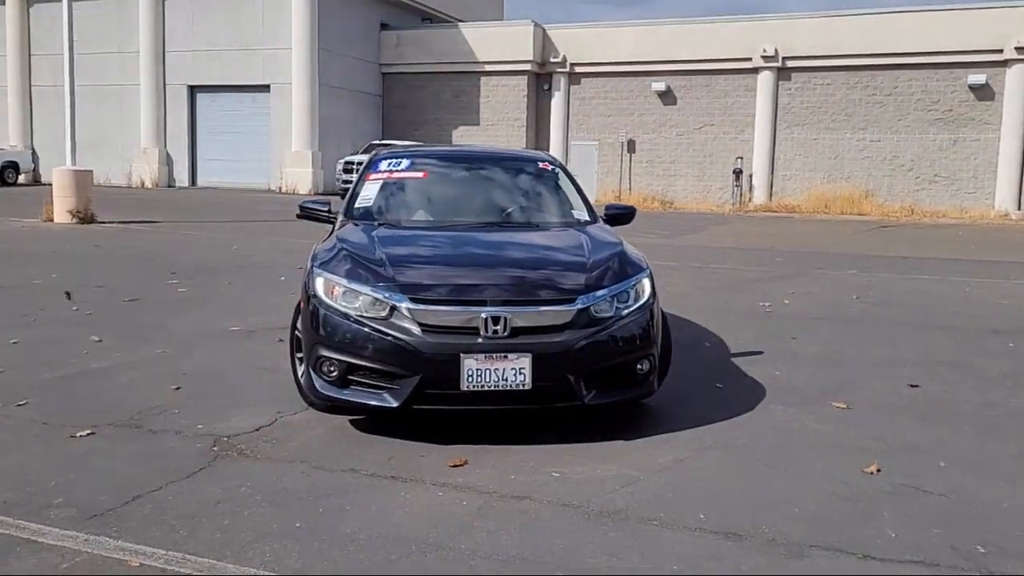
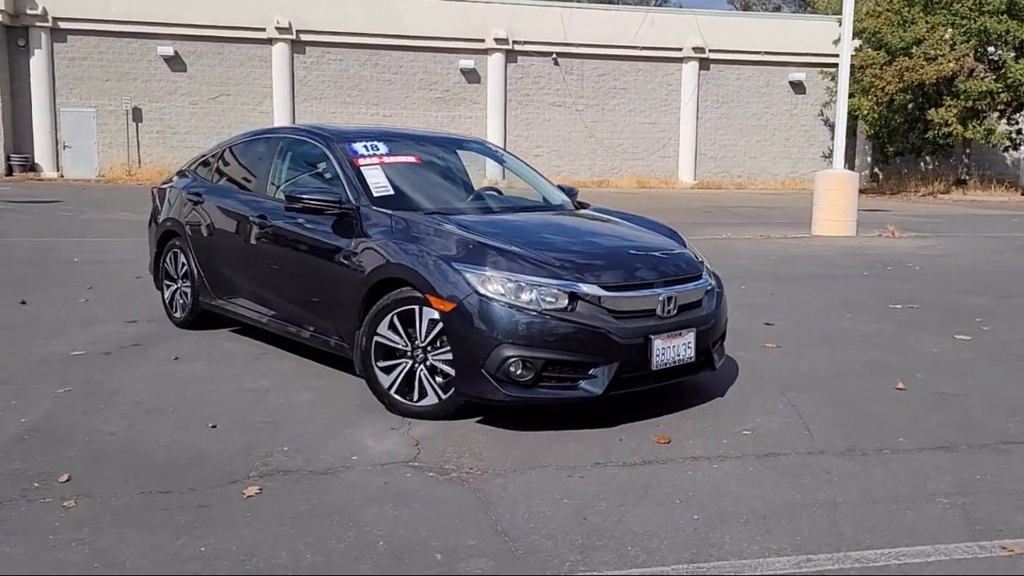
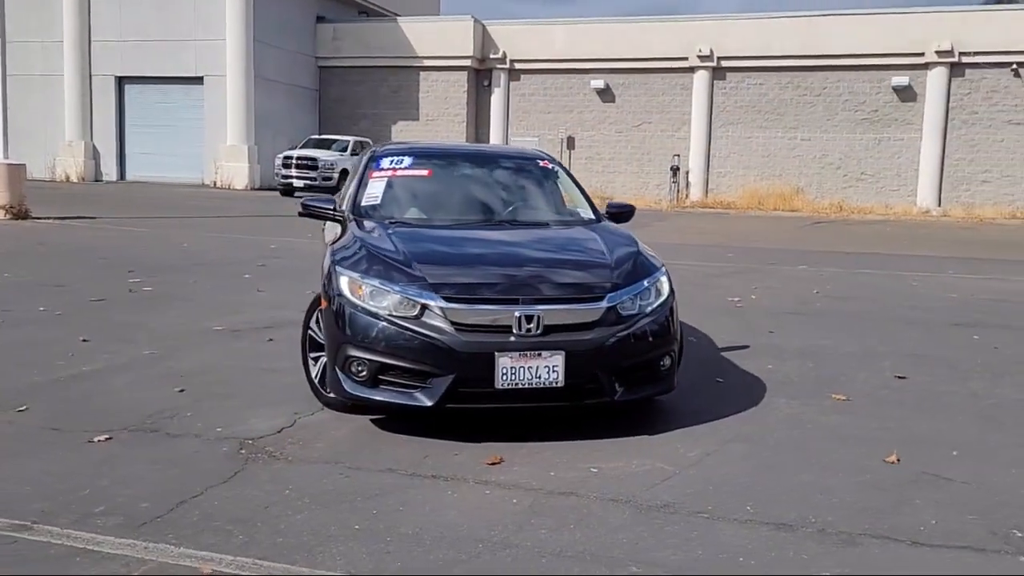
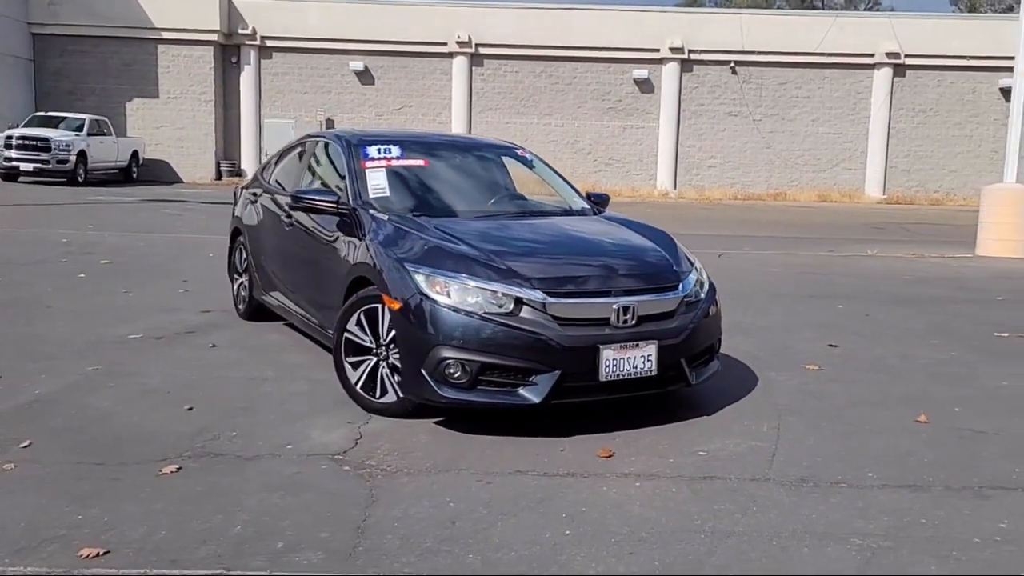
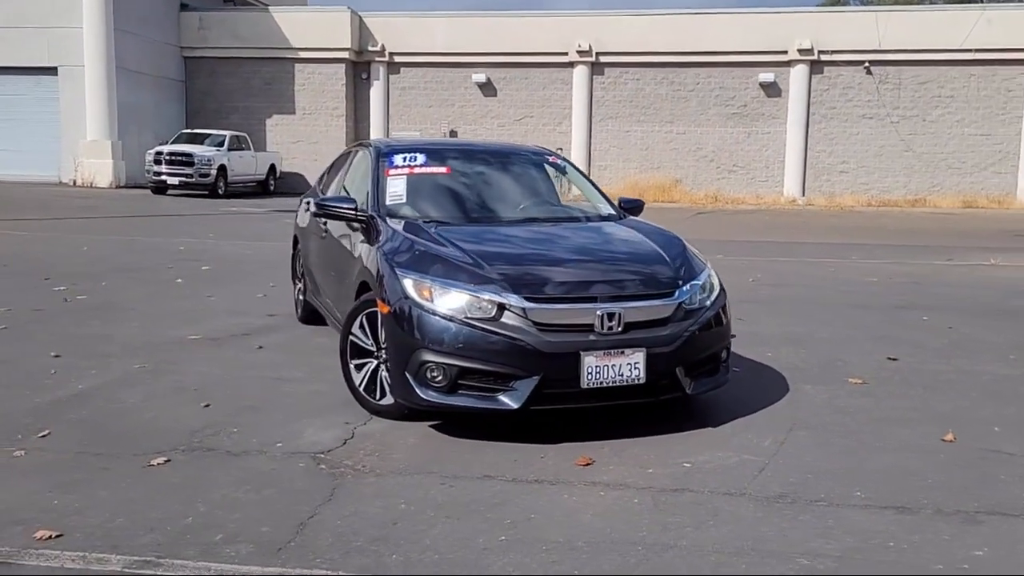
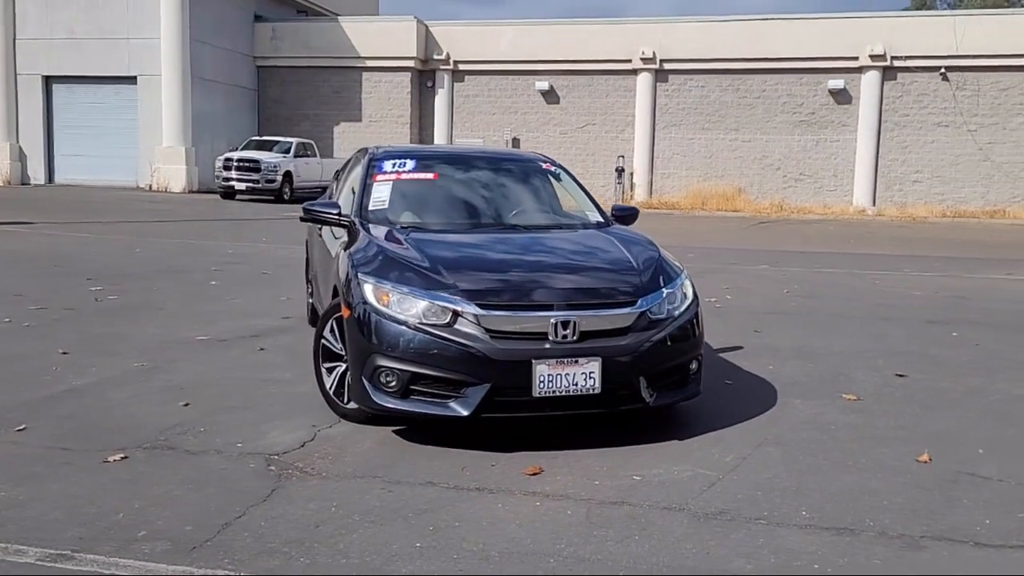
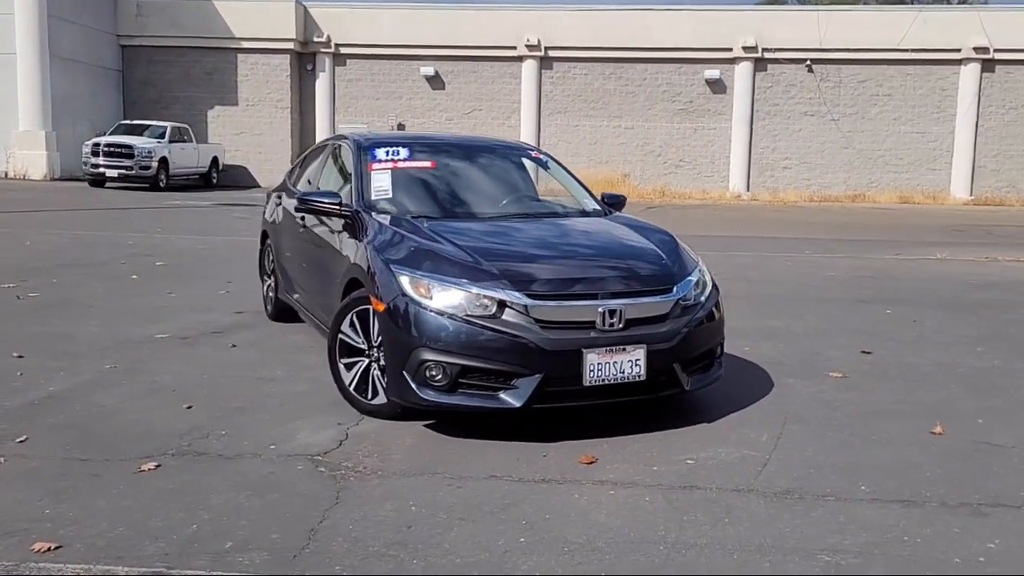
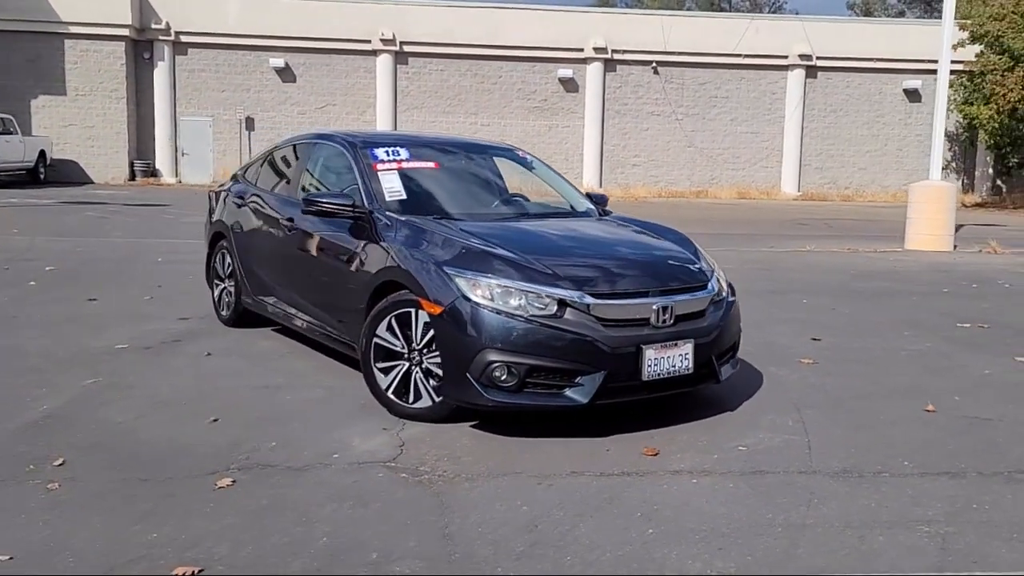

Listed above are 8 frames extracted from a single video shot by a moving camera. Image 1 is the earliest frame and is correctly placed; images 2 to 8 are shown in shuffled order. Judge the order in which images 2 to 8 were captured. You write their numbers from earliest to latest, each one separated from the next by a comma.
3, 6, 5, 7, 4, 8, 2
